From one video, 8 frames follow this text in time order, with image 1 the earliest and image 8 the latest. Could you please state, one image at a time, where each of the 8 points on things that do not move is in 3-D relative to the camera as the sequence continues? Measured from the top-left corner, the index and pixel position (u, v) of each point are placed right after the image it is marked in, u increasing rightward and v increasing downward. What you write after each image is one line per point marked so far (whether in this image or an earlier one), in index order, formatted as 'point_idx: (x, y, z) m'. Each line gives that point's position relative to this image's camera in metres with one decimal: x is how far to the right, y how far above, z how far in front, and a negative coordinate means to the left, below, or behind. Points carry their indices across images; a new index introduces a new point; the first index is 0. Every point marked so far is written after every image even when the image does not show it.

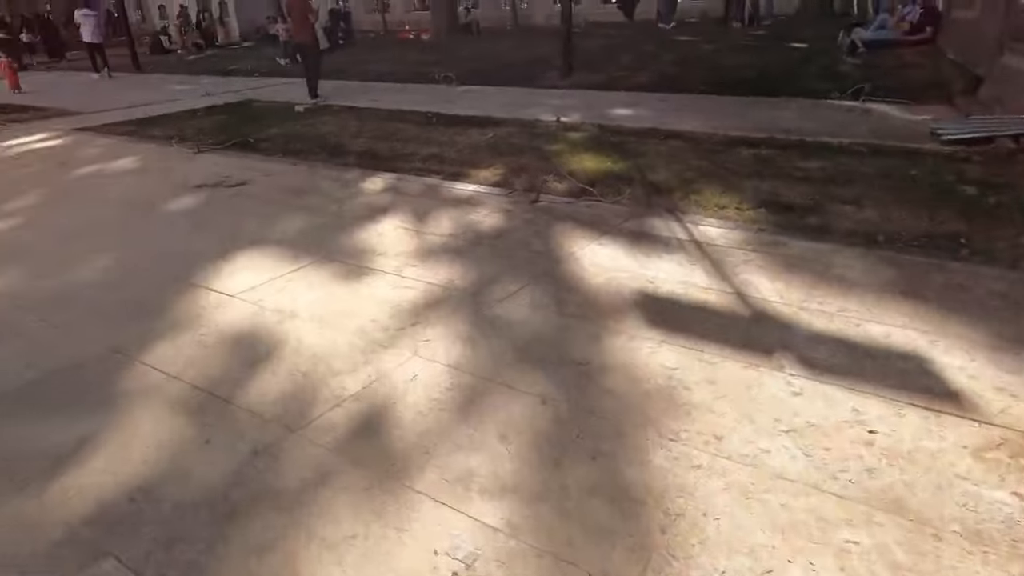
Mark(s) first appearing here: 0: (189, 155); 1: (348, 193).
0: (-3.1, +1.3, +6.4) m
1: (-1.2, +0.7, +4.8) m
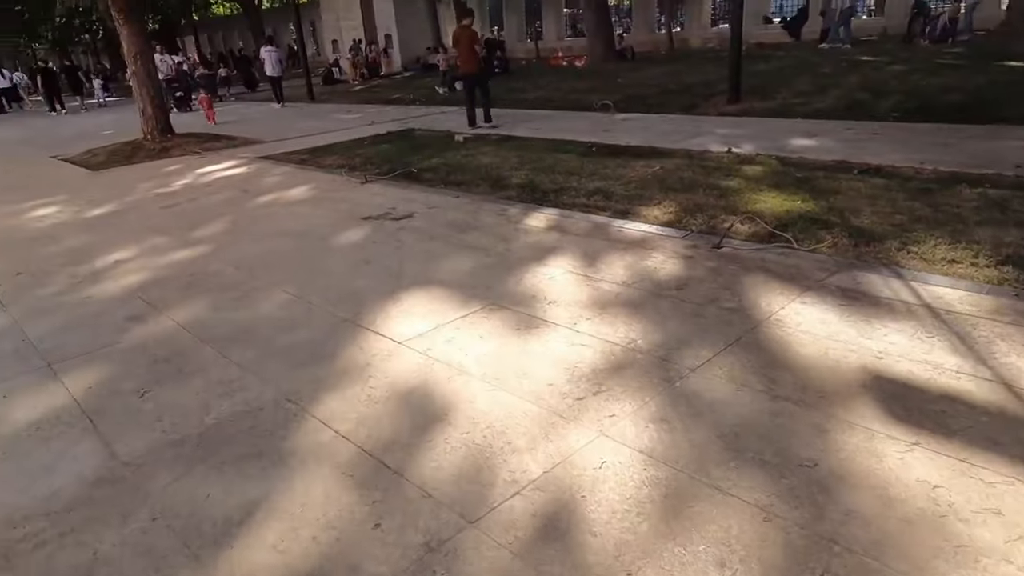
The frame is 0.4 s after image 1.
0: (-1.5, +1.0, +6.6) m
1: (0.0, +0.4, +4.6) m
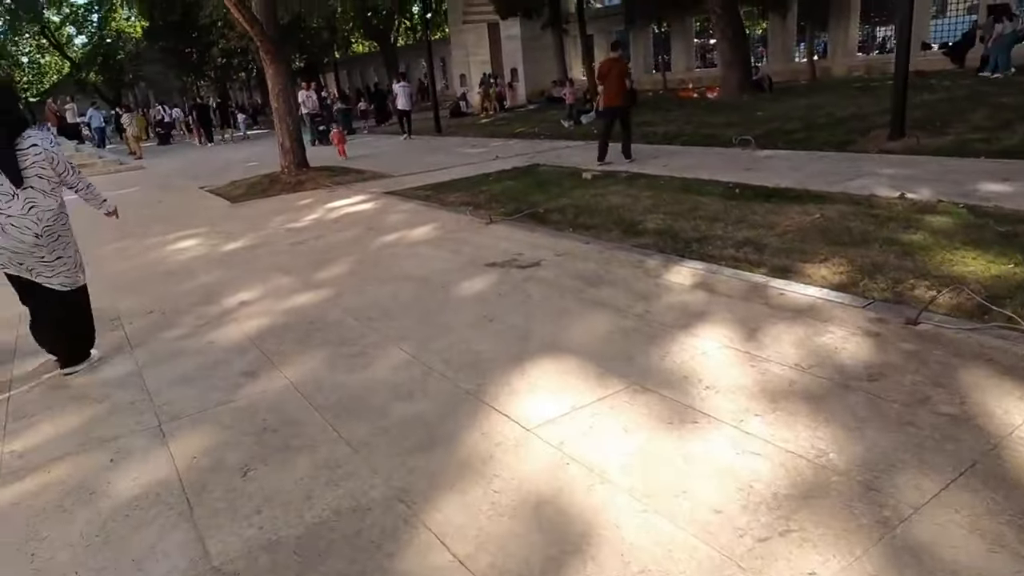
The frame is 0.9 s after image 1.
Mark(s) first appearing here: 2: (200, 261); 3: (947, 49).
0: (-0.3, +0.6, +6.3) m
1: (+0.9, 0.0, +4.1) m
2: (-2.8, +0.2, +5.9) m
3: (+9.5, +5.2, +14.4) m
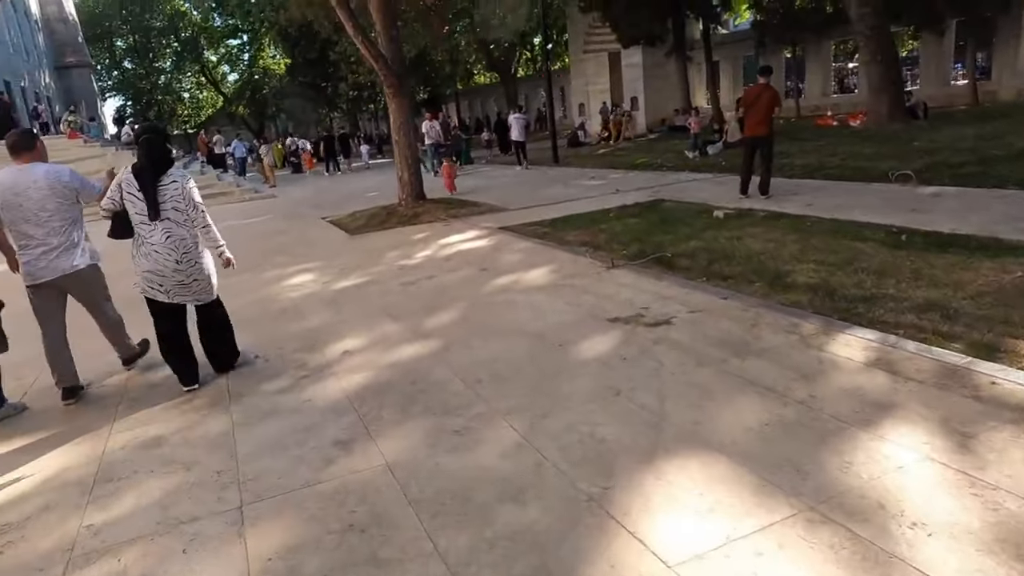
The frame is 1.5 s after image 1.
0: (+0.8, +0.2, +5.8) m
1: (+1.5, -0.4, +3.3) m
2: (-1.8, -0.1, +5.8) m
3: (+12.0, +4.1, +12.3) m
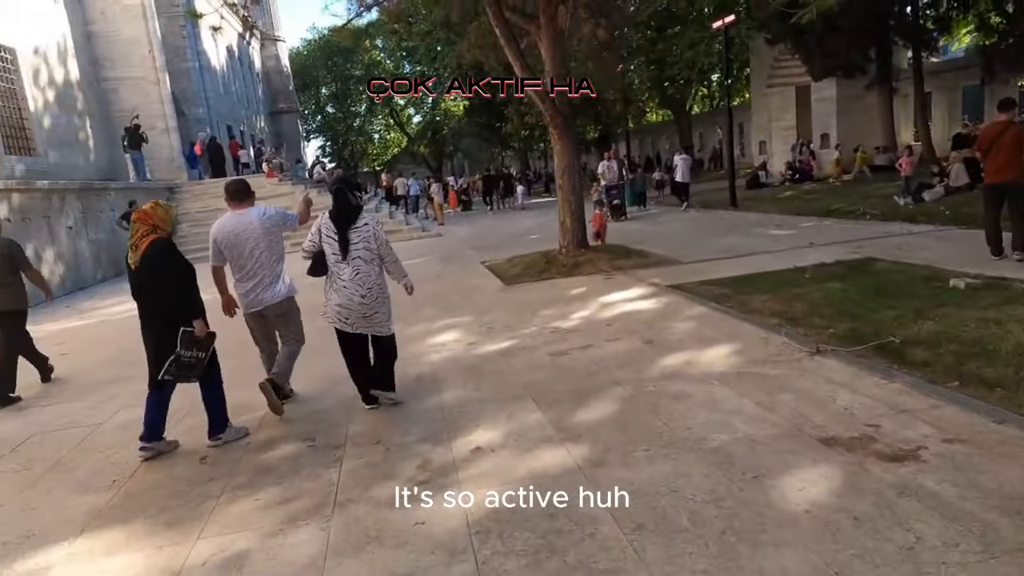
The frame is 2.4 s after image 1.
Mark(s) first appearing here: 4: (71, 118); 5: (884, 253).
0: (+2.0, -0.5, +4.6) m
1: (+2.1, -0.9, +2.0) m
2: (-0.5, -0.6, +5.2) m
3: (+14.6, +2.6, +8.4) m
4: (-12.4, +4.8, +18.6) m
5: (+4.5, +0.4, +7.9) m
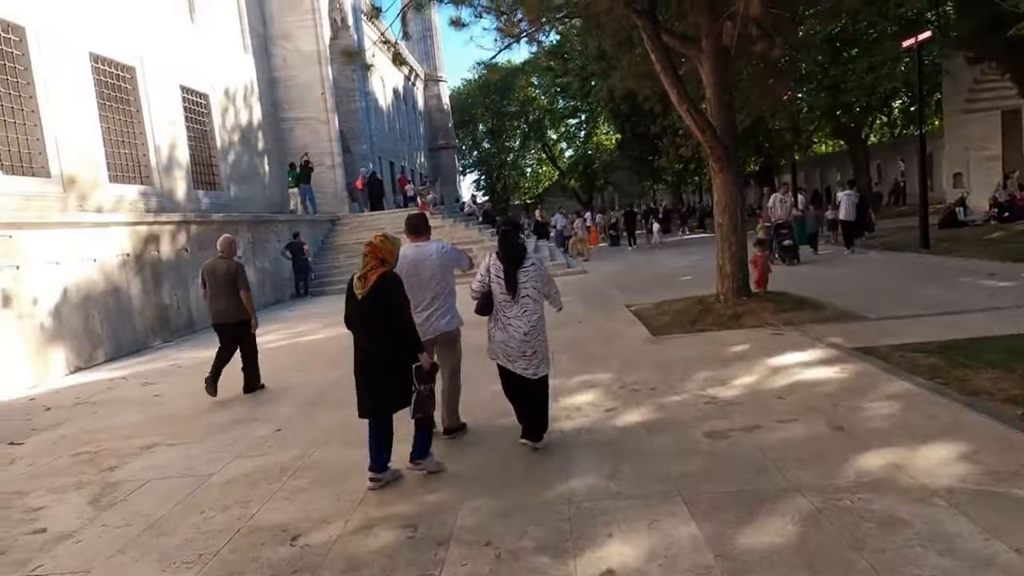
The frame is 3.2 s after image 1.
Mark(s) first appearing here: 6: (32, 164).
0: (+2.8, -0.9, +3.3) m
1: (+2.3, -1.2, +0.7) m
2: (+0.5, -1.0, +4.4) m
3: (+16.0, +1.5, +4.4) m
4: (-8.0, +4.1, +20.3) m
5: (+5.9, -0.3, +6.0) m
6: (-8.5, +2.2, +11.8) m
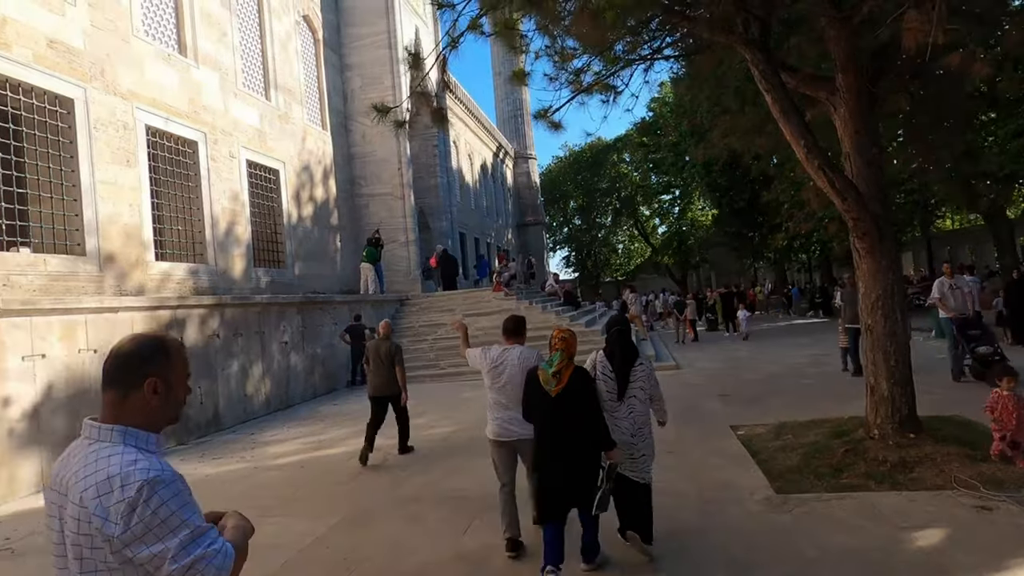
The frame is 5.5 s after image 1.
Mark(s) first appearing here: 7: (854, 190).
0: (+2.6, -1.5, +0.7) m
1: (+1.8, -1.5, -1.8) m
2: (+0.5, -1.7, +2.1) m
3: (+15.9, +0.7, +0.2) m
4: (-5.6, +1.6, +19.5) m
5: (+6.1, -1.2, +3.0) m
6: (-7.3, +0.8, +11.0) m
7: (+3.0, +0.8, +5.7) m
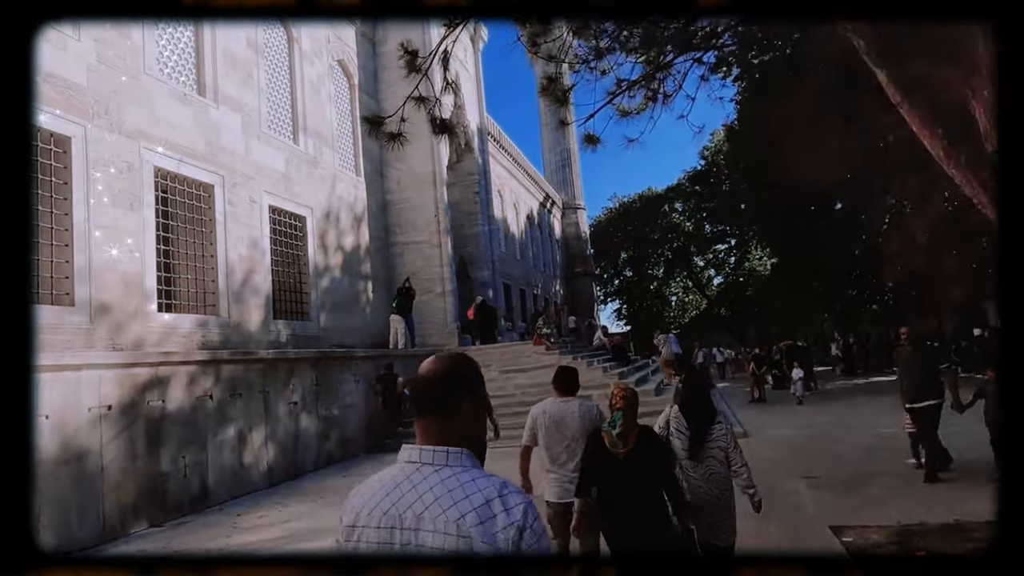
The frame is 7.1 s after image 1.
0: (+2.3, -1.4, -1.2) m
1: (+1.3, -1.2, -3.6) m
2: (+0.3, -1.7, +0.4) m
3: (+15.5, +0.9, -2.6) m
4: (-4.4, +0.2, +18.4) m
5: (+5.9, -1.3, +0.8) m
6: (-6.8, 0.0, +10.0) m
7: (+3.0, +0.5, +4.0) m
